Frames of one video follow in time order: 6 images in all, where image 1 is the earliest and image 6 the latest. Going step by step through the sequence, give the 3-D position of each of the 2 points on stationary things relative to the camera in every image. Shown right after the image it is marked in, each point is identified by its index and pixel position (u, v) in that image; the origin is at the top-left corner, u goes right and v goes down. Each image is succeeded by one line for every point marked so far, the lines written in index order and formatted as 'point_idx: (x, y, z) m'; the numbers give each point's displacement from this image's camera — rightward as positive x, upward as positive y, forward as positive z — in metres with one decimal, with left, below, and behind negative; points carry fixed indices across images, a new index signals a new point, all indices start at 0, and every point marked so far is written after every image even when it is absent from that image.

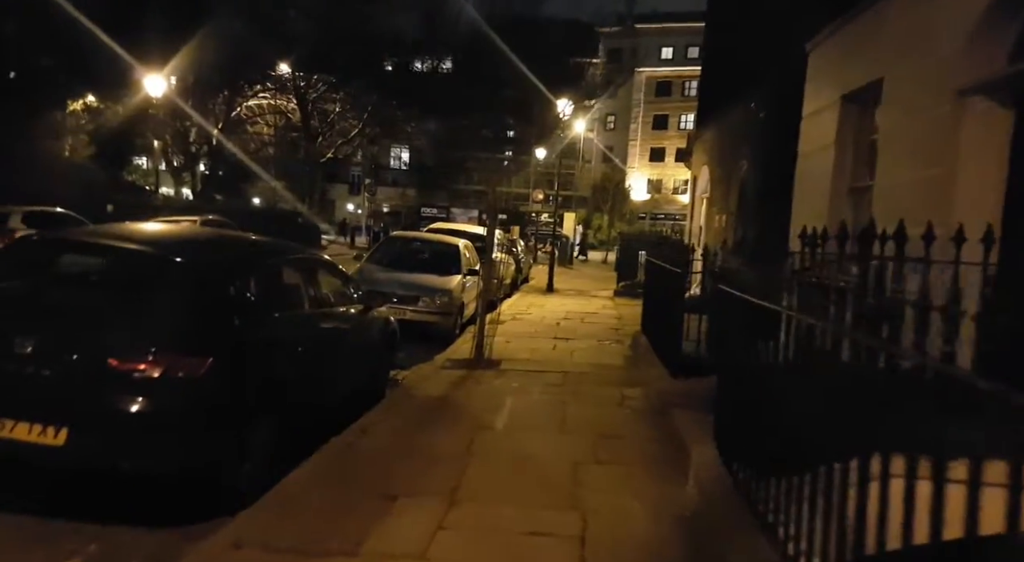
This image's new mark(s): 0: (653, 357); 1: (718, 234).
0: (+1.9, -1.0, +9.5) m
1: (+4.2, +0.9, +15.5) m
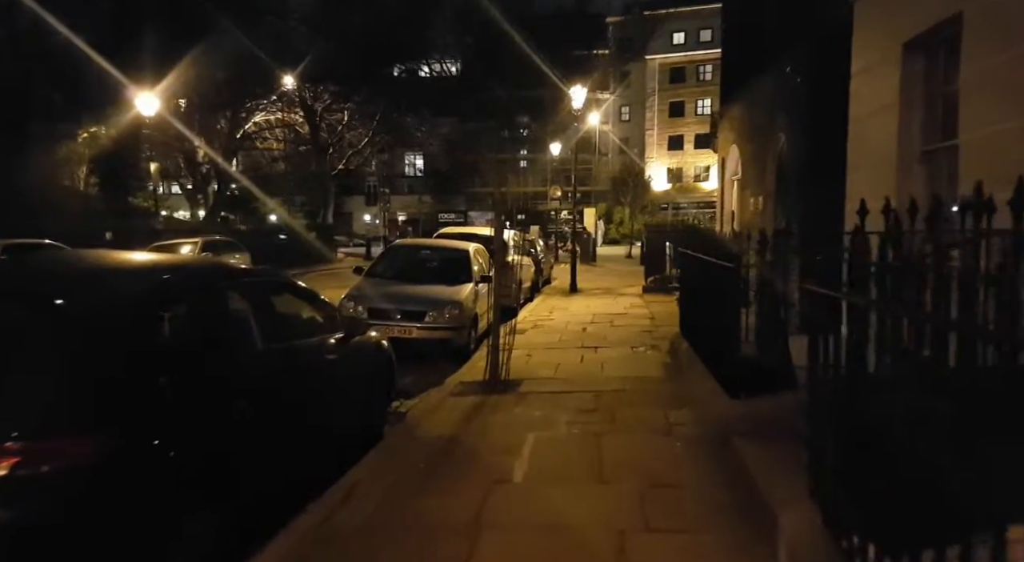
0: (+2.1, -1.0, +8.2) m
1: (+4.5, +1.2, +14.1) m
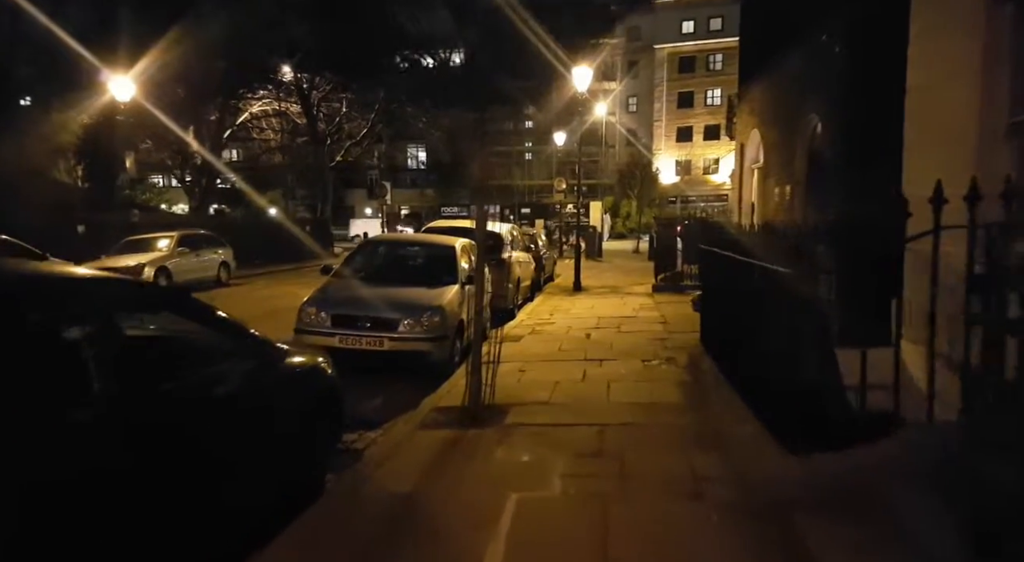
0: (+2.0, -1.0, +6.8) m
1: (+4.5, +1.2, +12.6) m
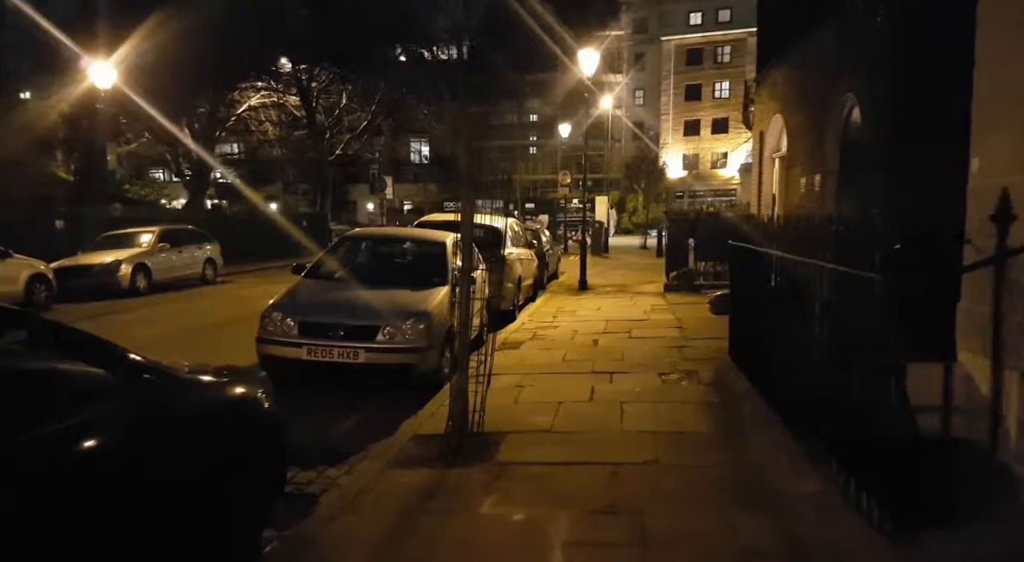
0: (+2.0, -1.0, +5.7) m
1: (+4.5, +1.2, +11.5) m
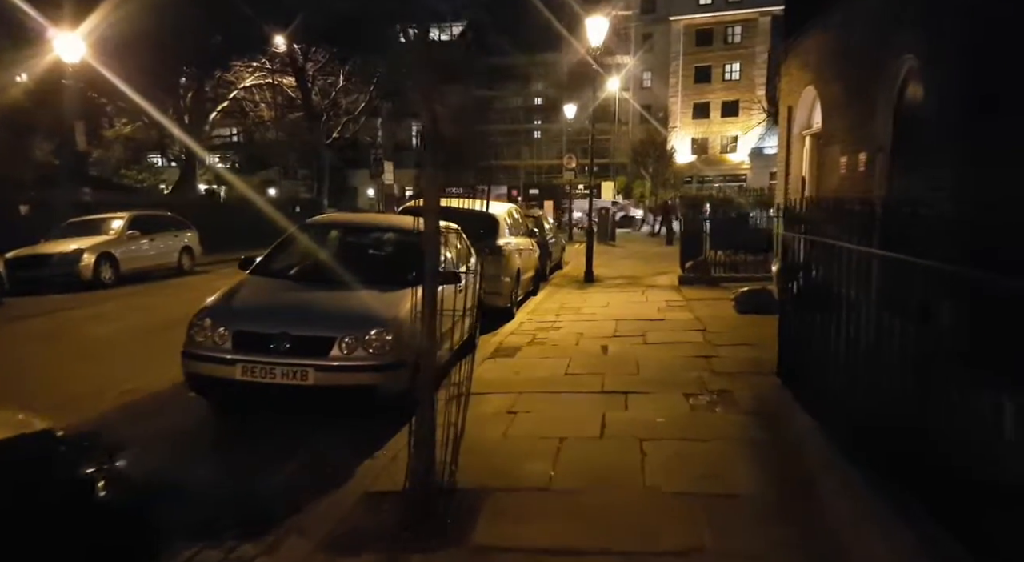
0: (+1.9, -1.1, +4.3) m
1: (+4.4, +1.2, +10.0) m
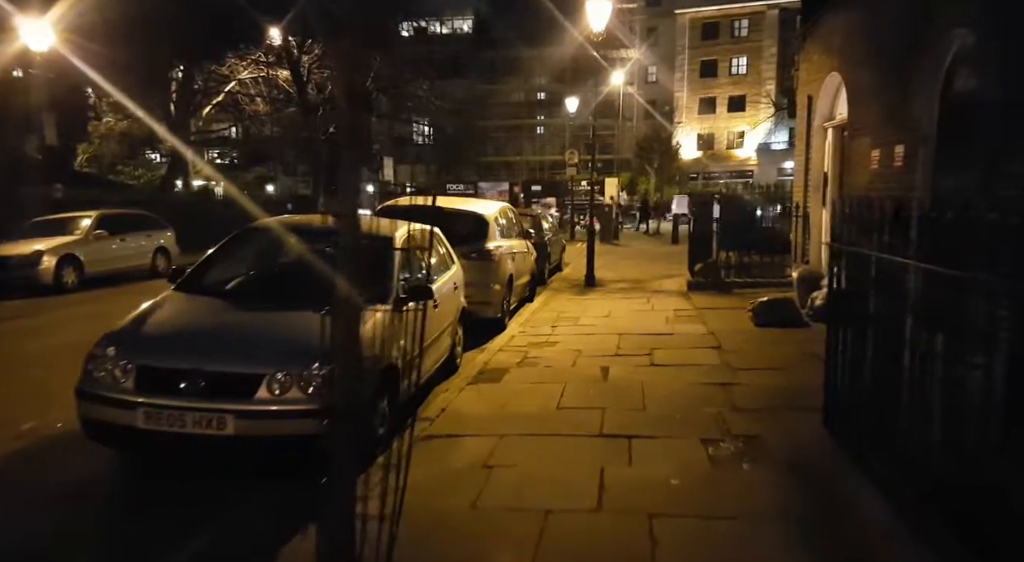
0: (+1.7, -1.2, +3.2) m
1: (+4.3, +1.1, +8.9) m
